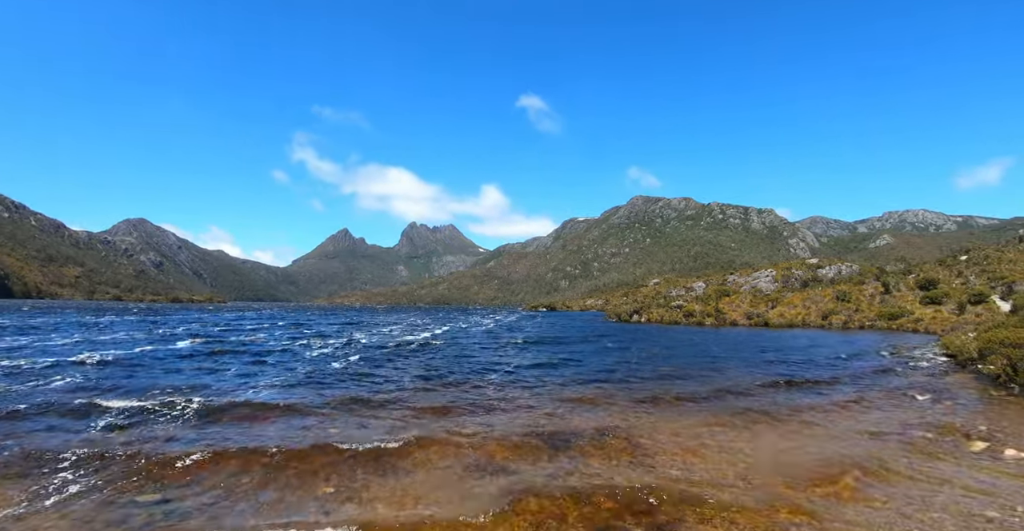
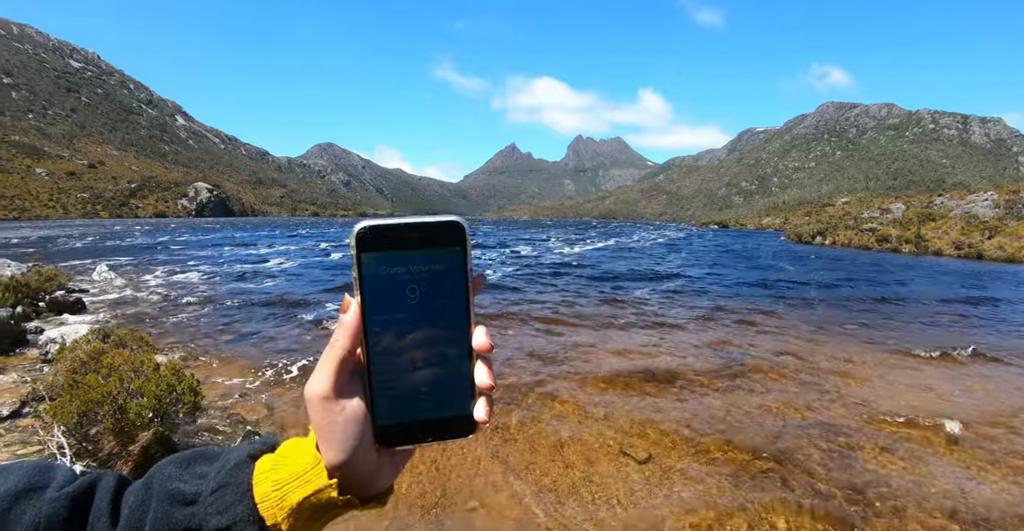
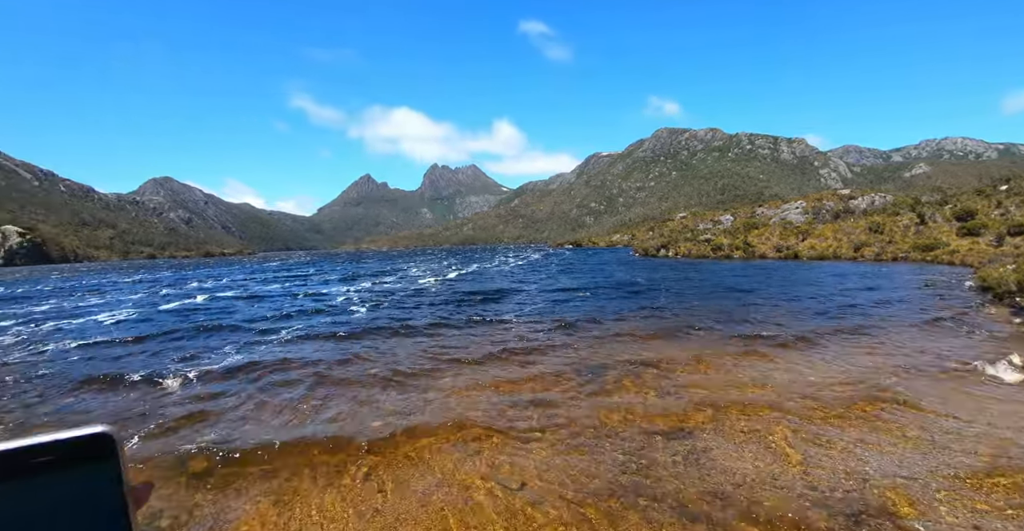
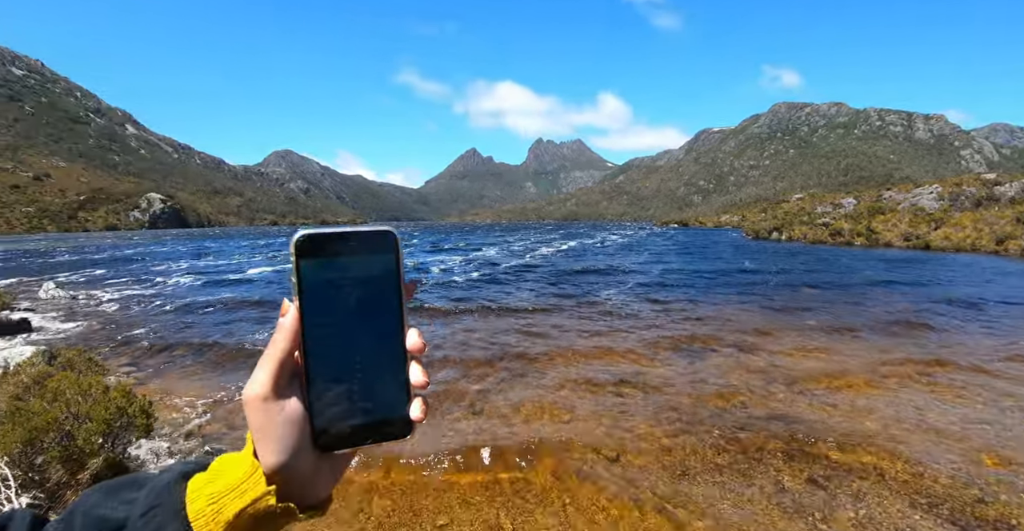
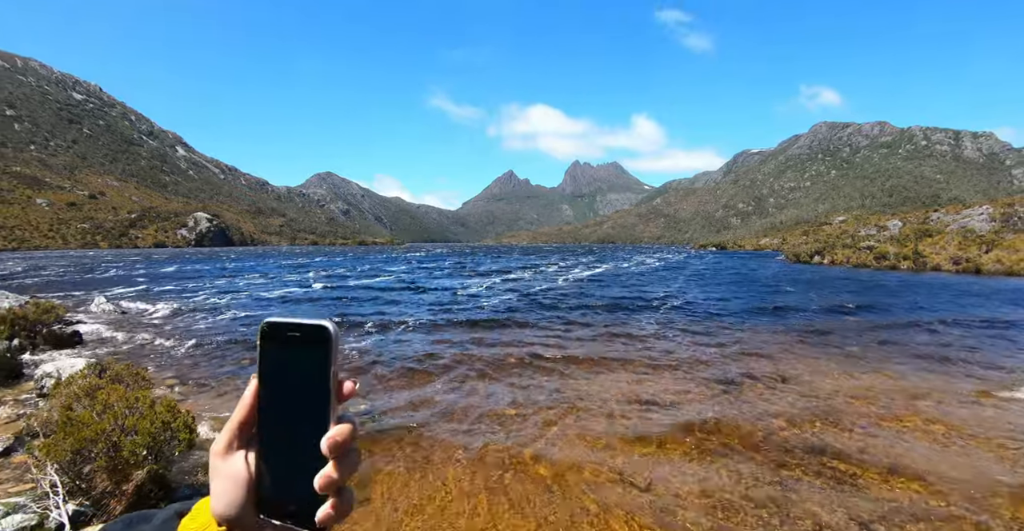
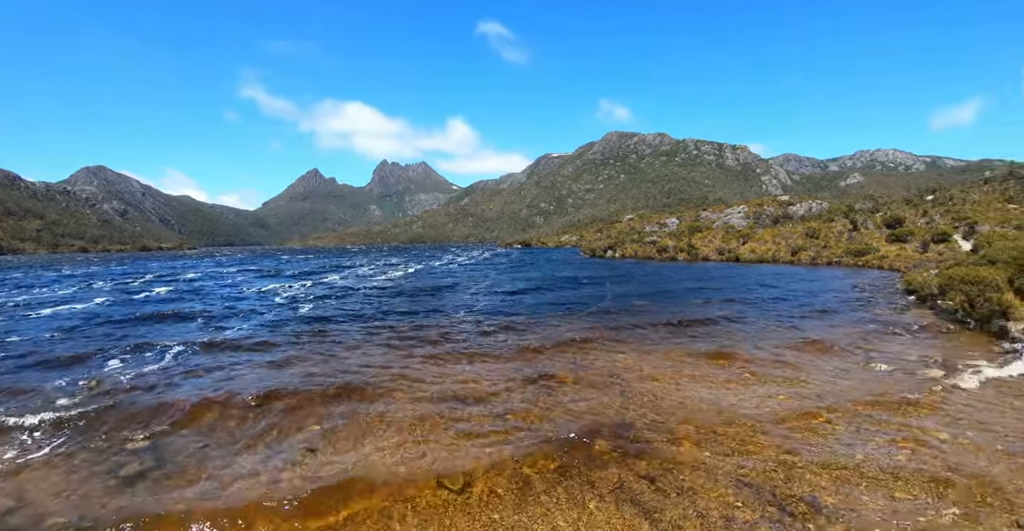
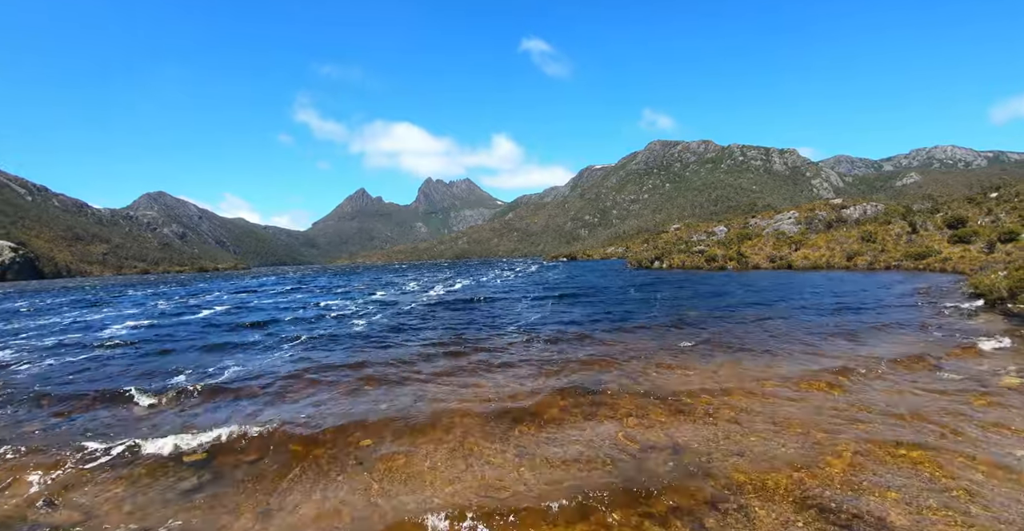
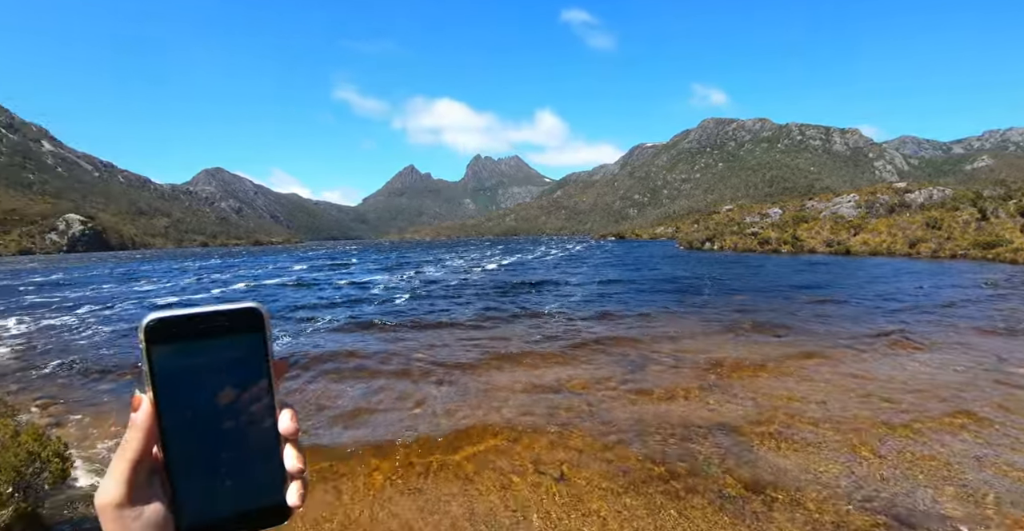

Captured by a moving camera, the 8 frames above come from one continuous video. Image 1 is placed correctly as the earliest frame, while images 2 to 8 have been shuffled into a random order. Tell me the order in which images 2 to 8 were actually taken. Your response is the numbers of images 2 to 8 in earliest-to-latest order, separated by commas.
7, 6, 3, 8, 4, 2, 5
